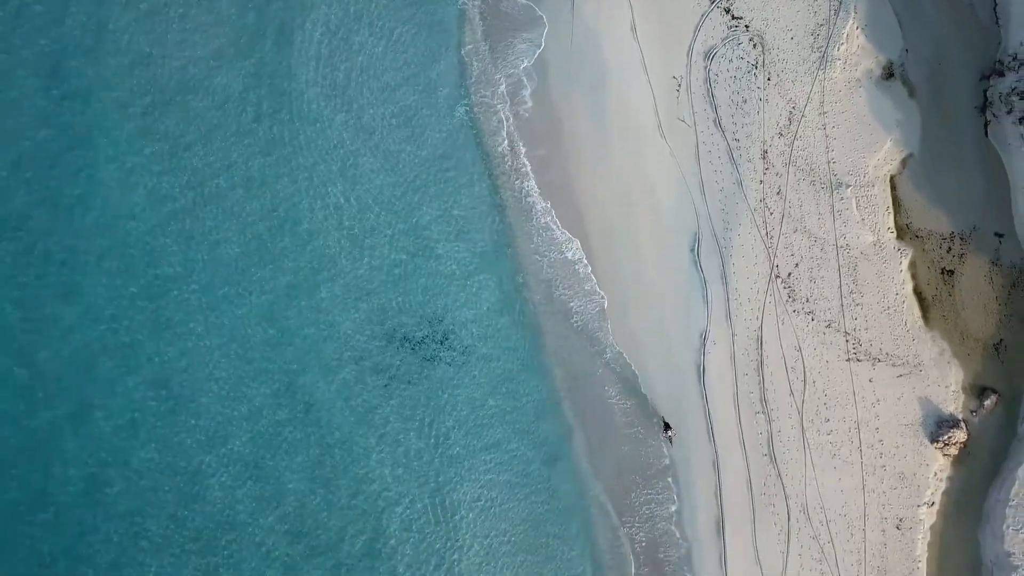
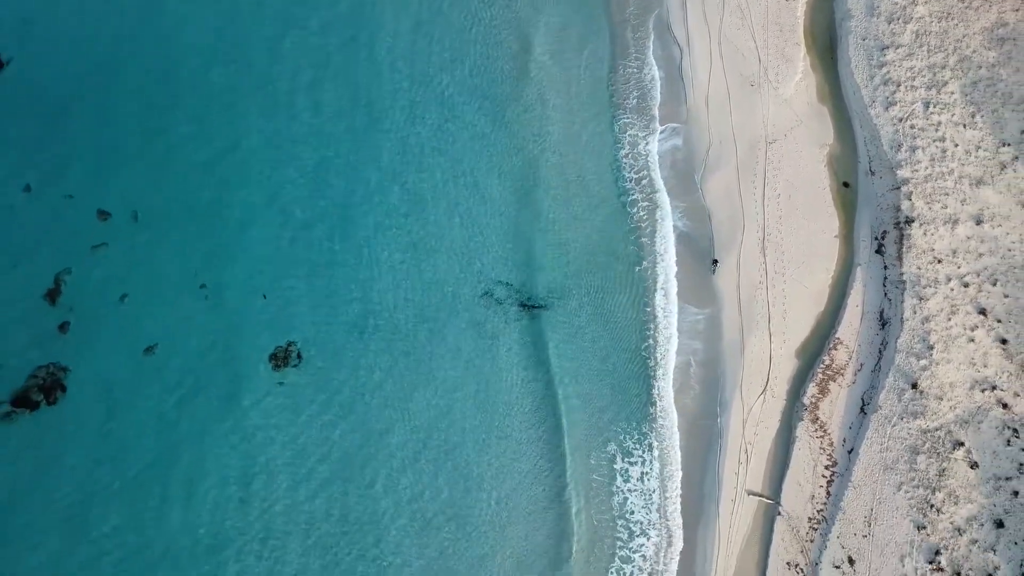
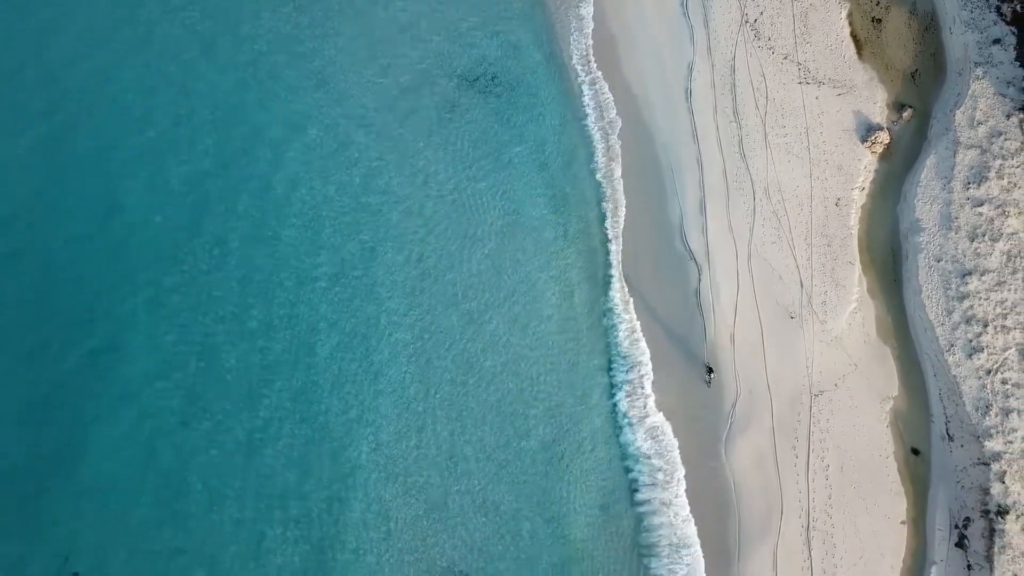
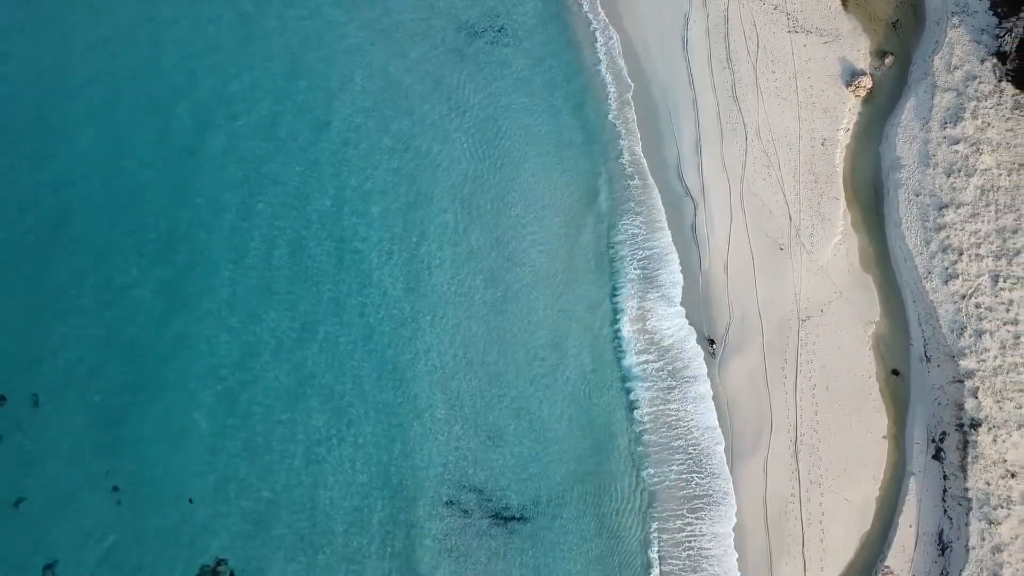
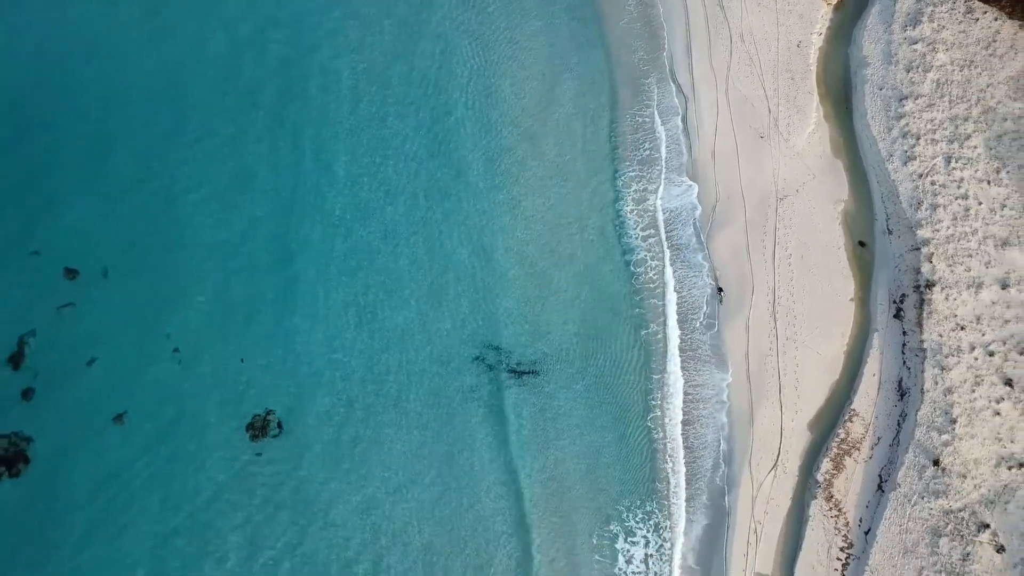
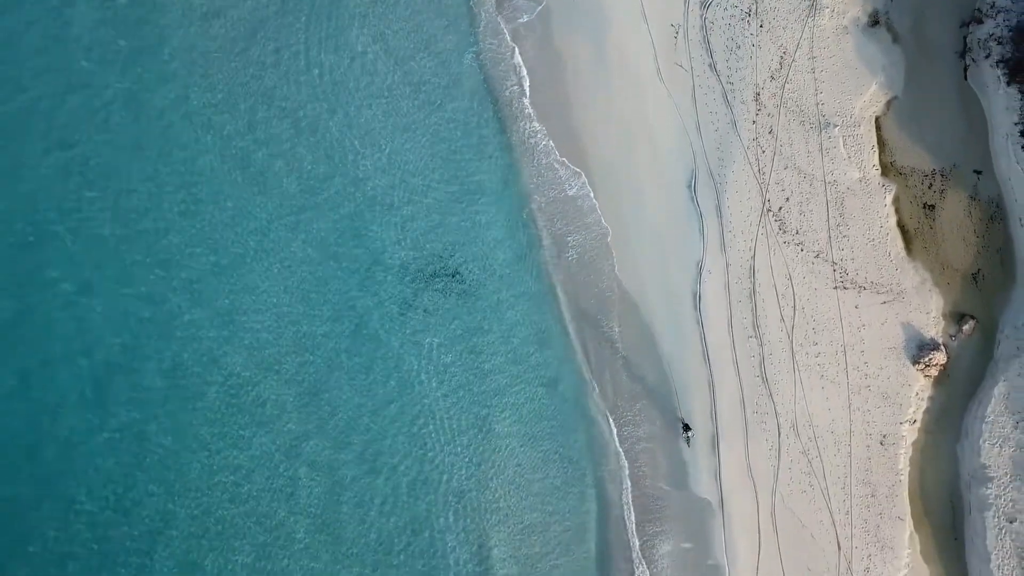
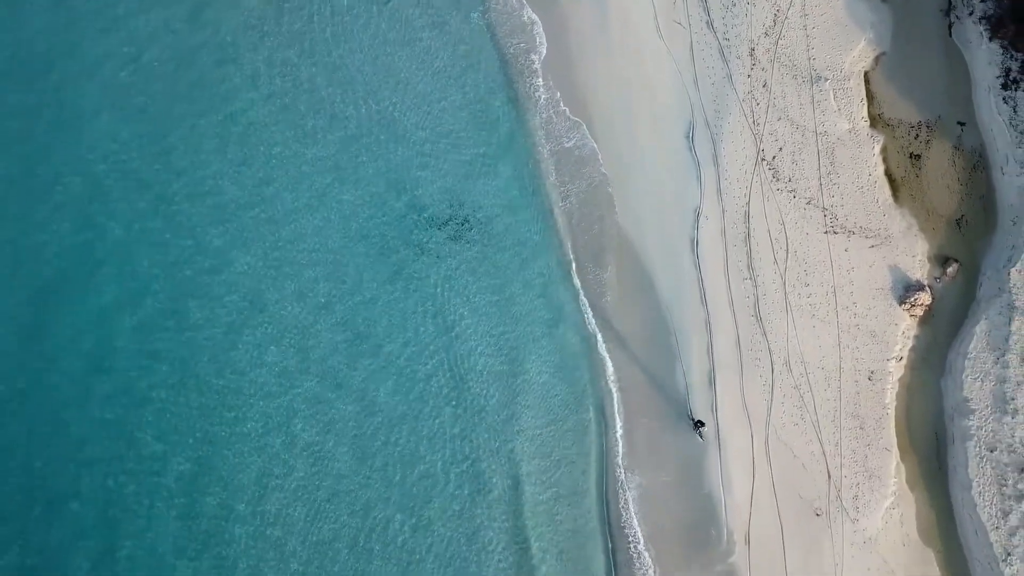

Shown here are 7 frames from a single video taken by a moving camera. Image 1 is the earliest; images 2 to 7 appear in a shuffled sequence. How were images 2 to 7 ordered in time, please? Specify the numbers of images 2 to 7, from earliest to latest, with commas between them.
6, 7, 3, 4, 5, 2
